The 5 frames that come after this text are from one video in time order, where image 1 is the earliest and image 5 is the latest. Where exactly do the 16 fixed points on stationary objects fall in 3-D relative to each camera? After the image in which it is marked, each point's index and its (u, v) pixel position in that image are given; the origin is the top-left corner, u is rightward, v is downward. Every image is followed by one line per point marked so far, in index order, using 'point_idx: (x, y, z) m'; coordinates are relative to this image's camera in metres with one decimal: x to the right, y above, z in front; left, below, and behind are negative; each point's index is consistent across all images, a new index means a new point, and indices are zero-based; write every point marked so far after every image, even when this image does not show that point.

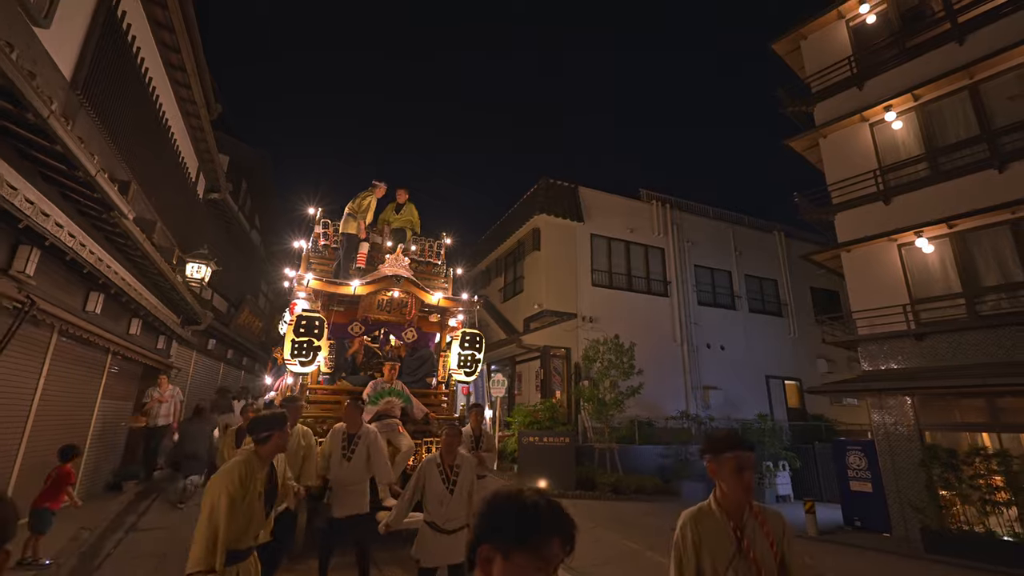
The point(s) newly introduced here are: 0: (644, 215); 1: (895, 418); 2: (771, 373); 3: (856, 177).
0: (+5.2, +2.8, +17.3) m
1: (+9.1, -3.1, +10.3) m
2: (+10.3, -3.4, +17.4) m
3: (+9.4, +3.0, +12.1) m
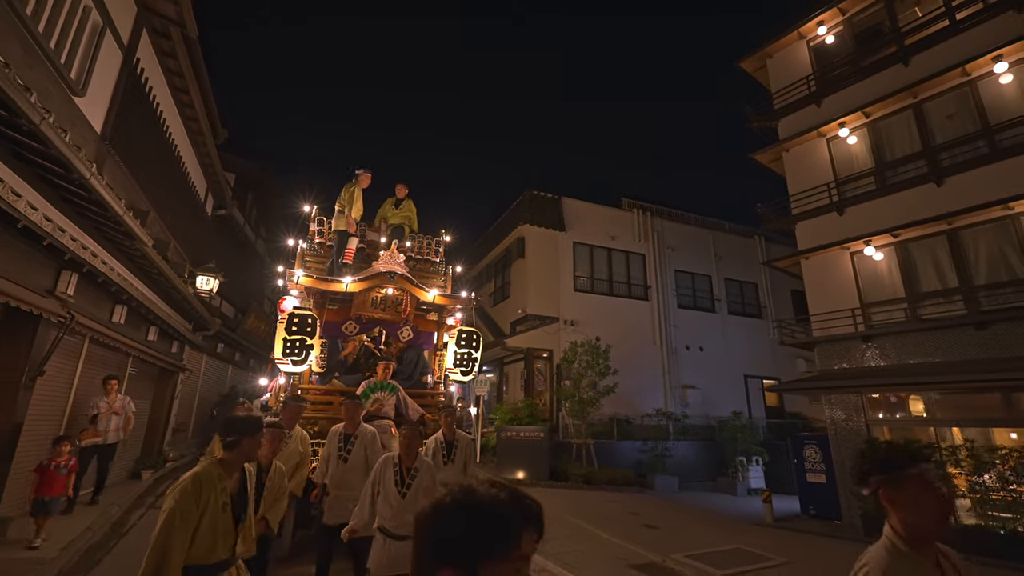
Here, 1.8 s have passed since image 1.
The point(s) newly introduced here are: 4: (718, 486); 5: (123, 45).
0: (+4.7, +2.7, +18.2) m
1: (+8.6, -3.2, +11.1) m
2: (+9.9, -3.5, +18.2) m
3: (+8.8, +2.9, +12.9) m
4: (+6.7, -6.4, +14.2) m
5: (-5.9, +3.7, +6.6) m
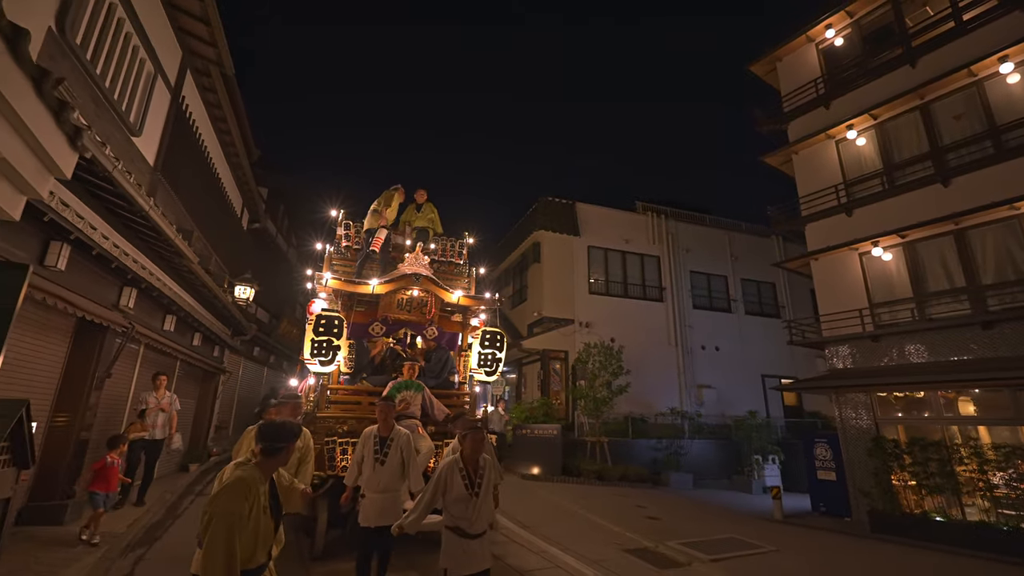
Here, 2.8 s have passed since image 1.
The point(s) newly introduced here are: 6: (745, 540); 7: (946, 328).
0: (+5.4, +2.6, +18.5) m
1: (+8.9, -3.2, +11.3) m
2: (+10.7, -3.5, +18.3) m
3: (+9.2, +2.9, +13.1) m
4: (+7.3, -6.5, +14.5) m
5: (-5.8, +3.4, +7.5) m
6: (+3.9, -4.2, +7.4) m
7: (+10.0, -0.9, +10.1) m
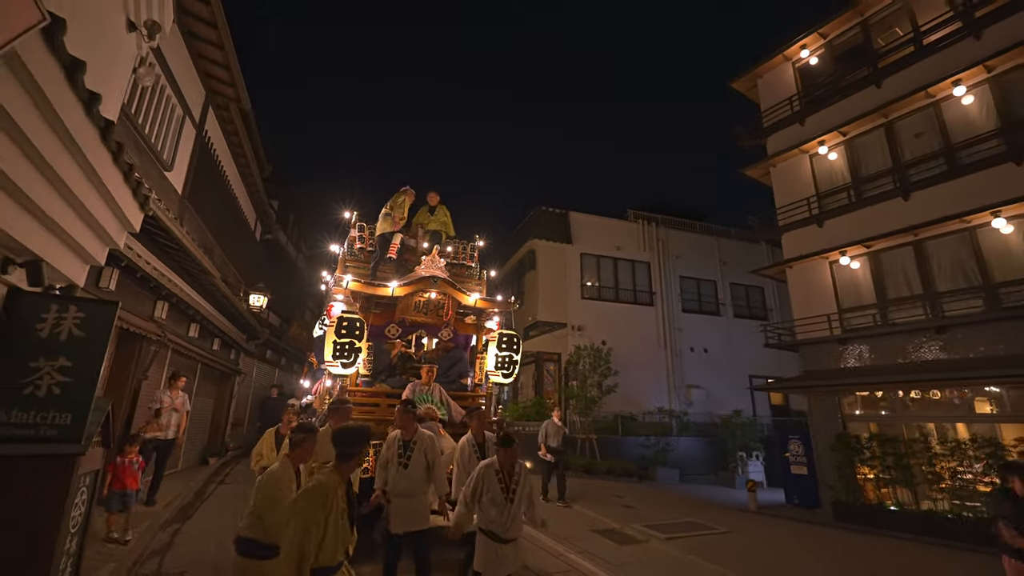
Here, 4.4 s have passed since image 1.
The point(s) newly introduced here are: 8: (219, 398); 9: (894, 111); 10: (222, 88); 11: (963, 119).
0: (+5.2, +2.4, +19.4) m
1: (+8.7, -3.4, +12.1) m
2: (+10.5, -3.7, +19.1) m
3: (+9.0, +2.7, +13.8) m
4: (+7.2, -6.7, +15.3) m
5: (-6.1, +3.2, +8.5) m
6: (+3.7, -4.4, +8.3) m
7: (+9.8, -1.1, +10.9) m
8: (-8.6, -3.2, +12.9) m
9: (+10.4, +4.8, +11.9) m
10: (-6.0, +4.2, +9.1) m
11: (+11.2, +4.2, +10.9) m
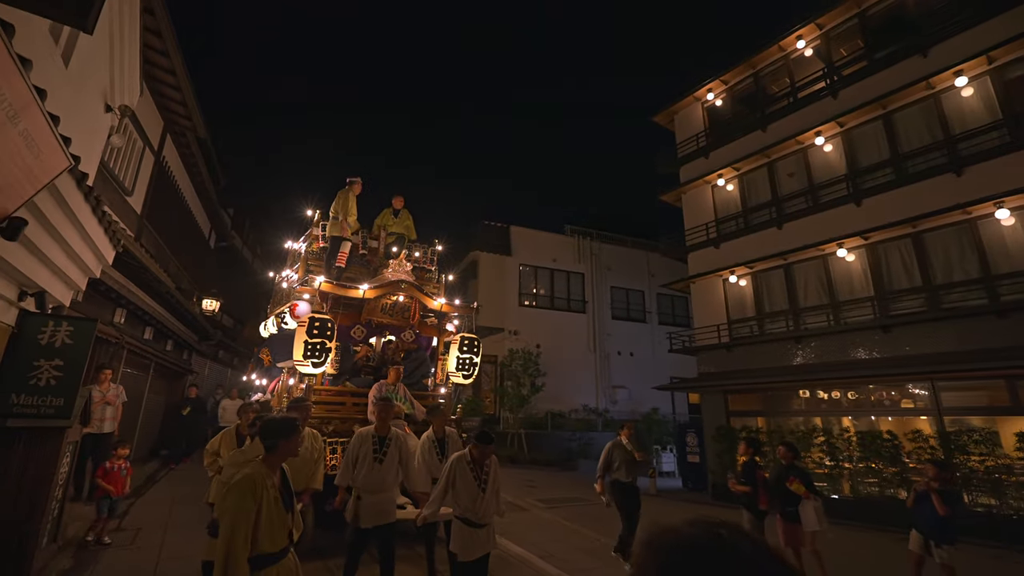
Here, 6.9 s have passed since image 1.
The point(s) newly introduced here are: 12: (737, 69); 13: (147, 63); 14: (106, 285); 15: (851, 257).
0: (+2.7, +2.0, +21.2) m
1: (+6.6, -3.9, +14.2) m
2: (+7.9, -4.2, +21.3) m
3: (+6.8, +2.2, +16.0) m
4: (+4.8, -7.1, +17.3) m
5: (-7.8, +3.0, +9.6) m
6: (+1.8, -4.8, +10.0) m
7: (+7.8, -1.6, +13.1) m
8: (-10.7, -3.4, +13.8) m
9: (+8.4, +4.3, +14.1) m
10: (-7.7, +4.0, +10.2) m
11: (+9.3, +3.7, +13.3) m
12: (+8.1, +7.8, +15.7) m
13: (-7.0, +4.3, +8.3) m
14: (-7.1, +0.1, +7.6) m
15: (+9.6, +0.9, +12.4) m
